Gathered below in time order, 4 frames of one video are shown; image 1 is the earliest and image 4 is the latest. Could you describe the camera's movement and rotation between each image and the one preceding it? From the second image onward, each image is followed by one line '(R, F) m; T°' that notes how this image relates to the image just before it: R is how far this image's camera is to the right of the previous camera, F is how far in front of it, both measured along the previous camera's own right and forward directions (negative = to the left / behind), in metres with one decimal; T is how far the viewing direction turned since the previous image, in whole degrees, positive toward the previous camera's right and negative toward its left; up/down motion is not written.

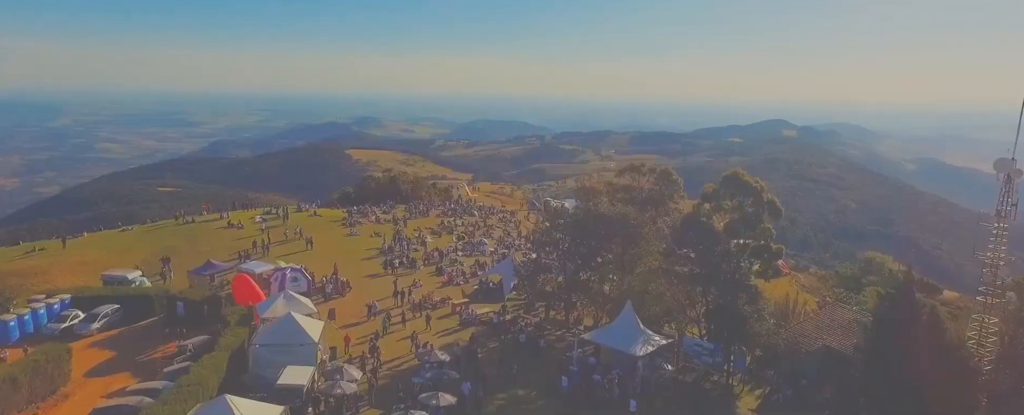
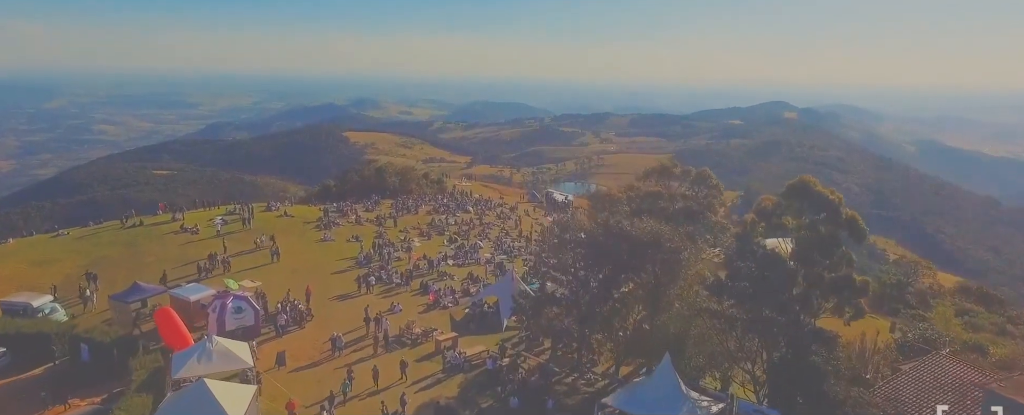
(0.0, +7.8) m; 0°
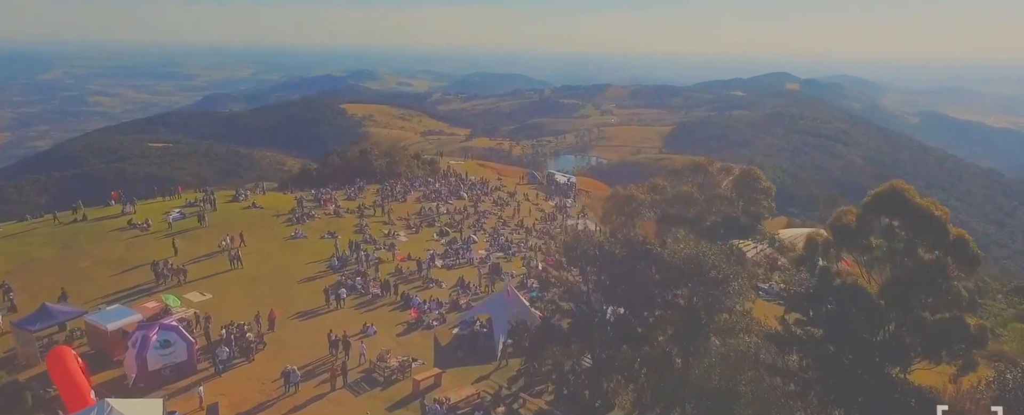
(+0.1, +6.3) m; 0°
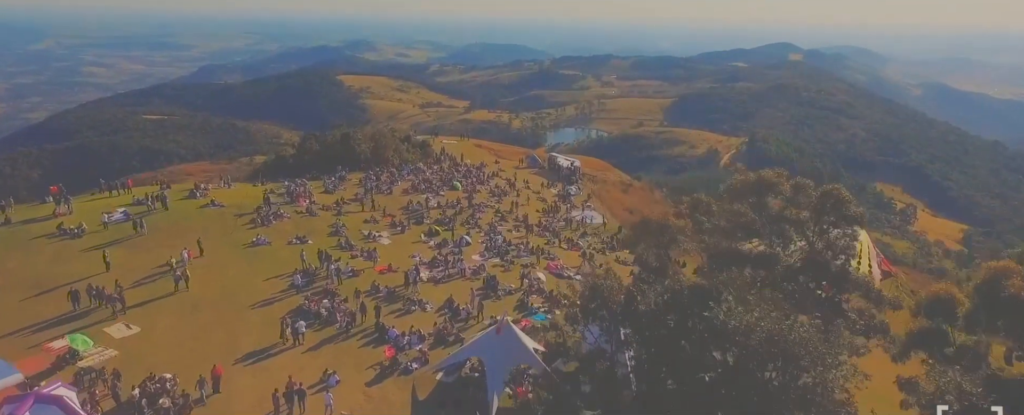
(0.0, +6.4) m; 0°
